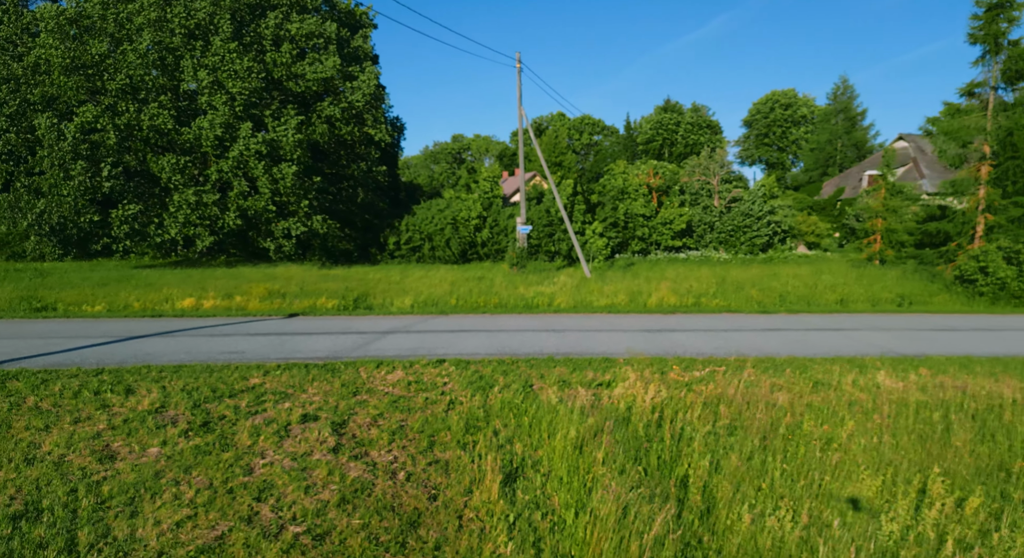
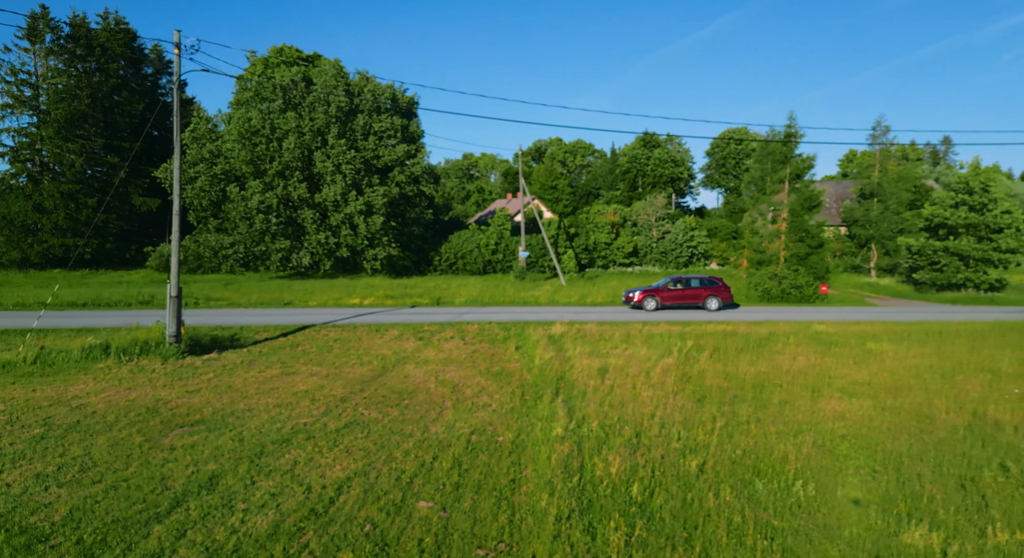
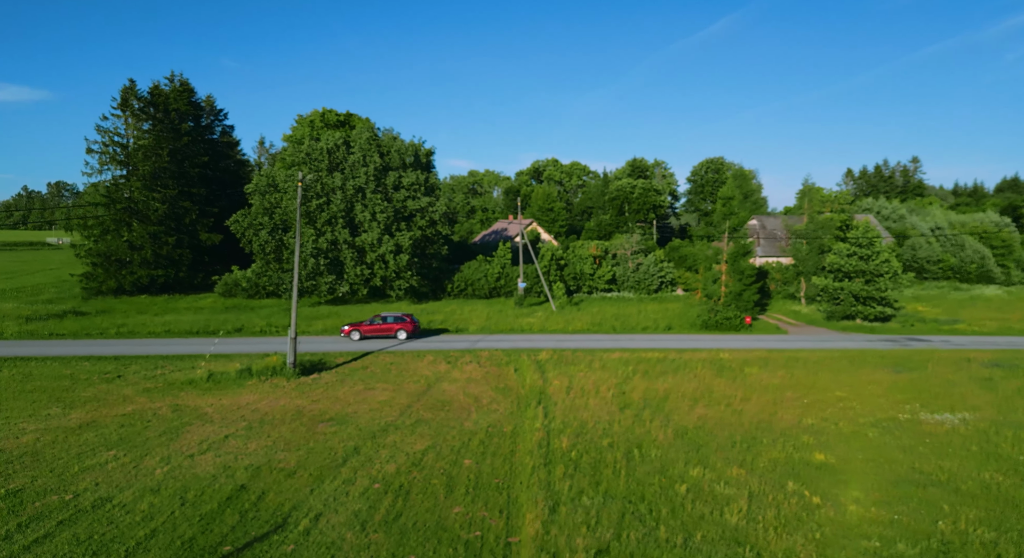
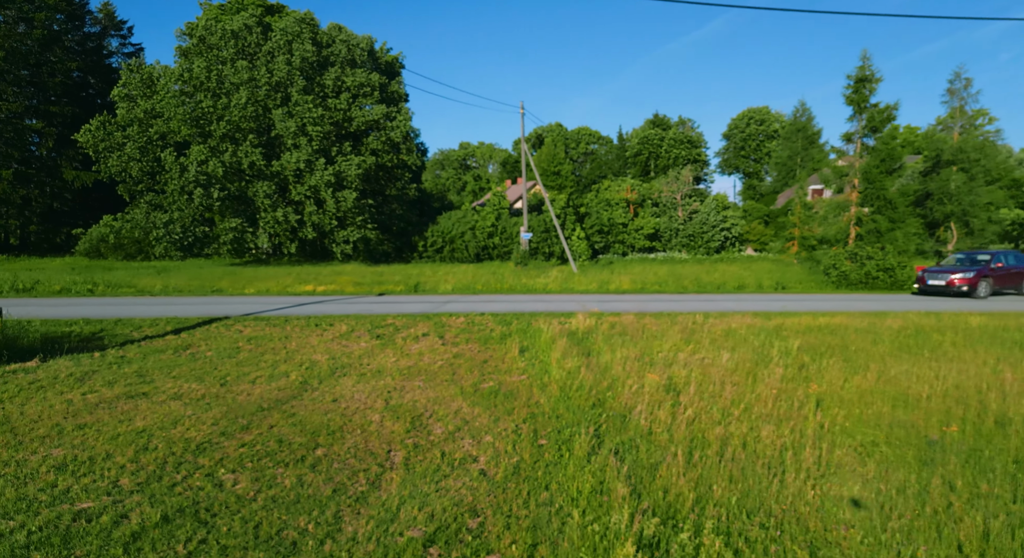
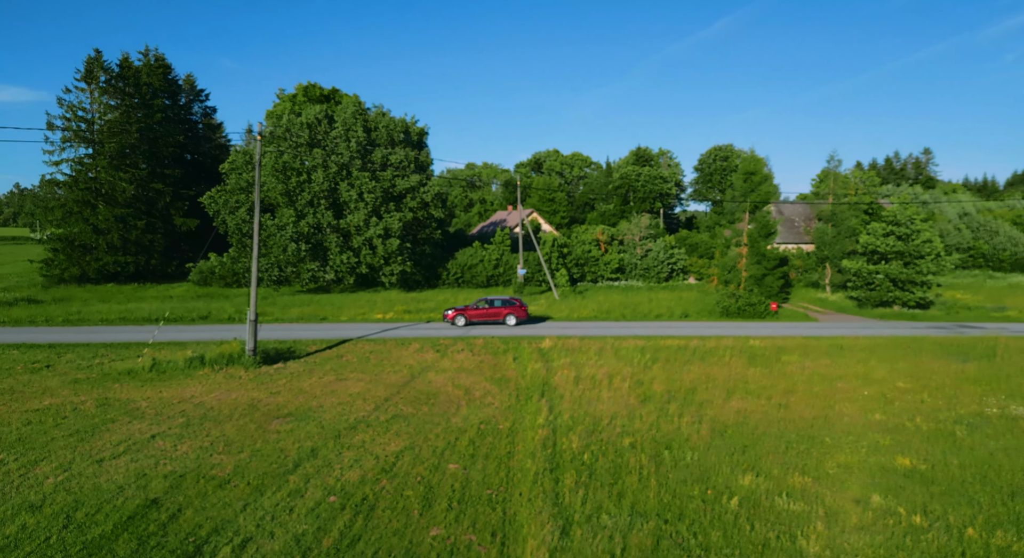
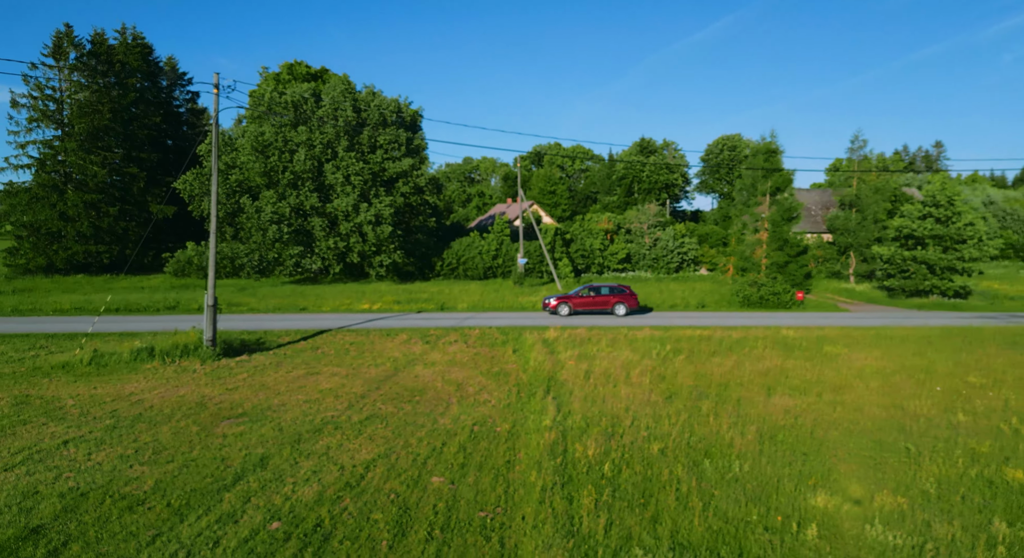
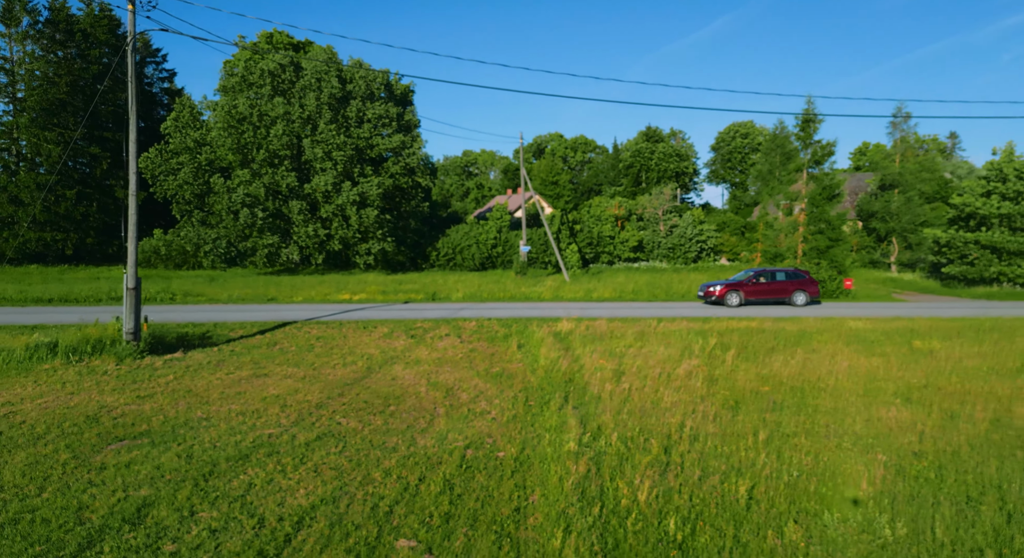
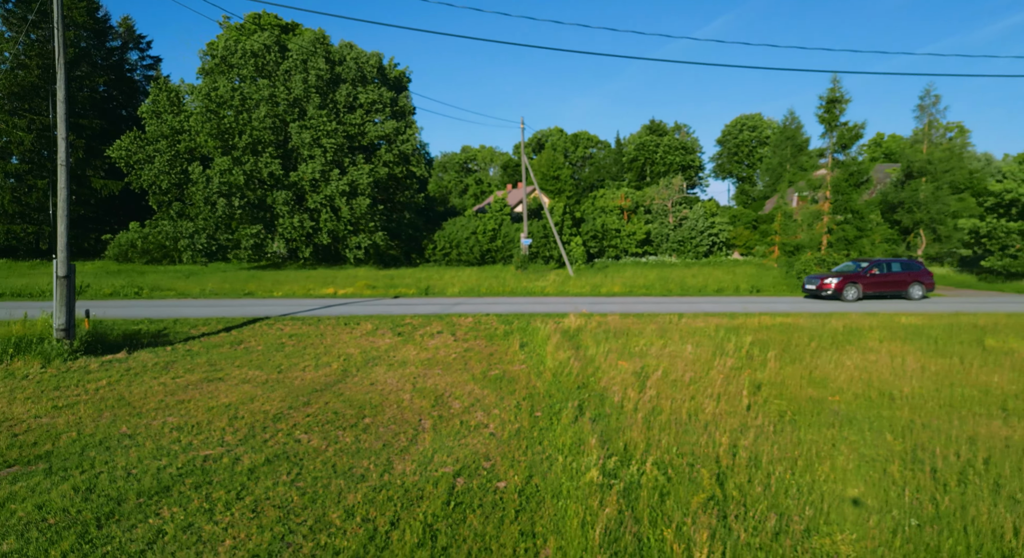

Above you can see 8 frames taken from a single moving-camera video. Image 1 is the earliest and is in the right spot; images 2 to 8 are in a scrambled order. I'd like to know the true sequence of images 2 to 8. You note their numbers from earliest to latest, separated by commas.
4, 8, 7, 2, 6, 5, 3
